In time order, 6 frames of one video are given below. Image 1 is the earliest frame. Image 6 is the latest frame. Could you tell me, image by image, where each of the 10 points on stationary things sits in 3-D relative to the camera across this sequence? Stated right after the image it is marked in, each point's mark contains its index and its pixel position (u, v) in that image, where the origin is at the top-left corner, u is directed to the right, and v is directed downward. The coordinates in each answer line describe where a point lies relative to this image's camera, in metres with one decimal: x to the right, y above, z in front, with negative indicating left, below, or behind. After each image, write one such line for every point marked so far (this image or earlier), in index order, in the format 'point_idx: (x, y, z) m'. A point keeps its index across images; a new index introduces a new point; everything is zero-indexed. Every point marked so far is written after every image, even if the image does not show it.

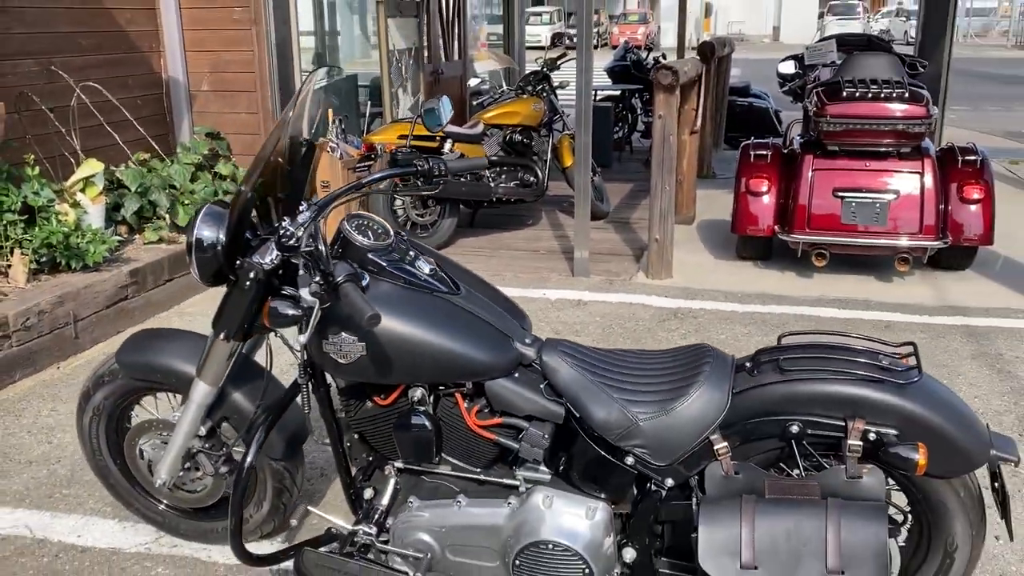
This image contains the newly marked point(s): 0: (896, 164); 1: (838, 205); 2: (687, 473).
0: (+2.3, +0.7, +5.8) m
1: (+2.0, +0.5, +5.8) m
2: (+0.4, -0.5, +2.3) m
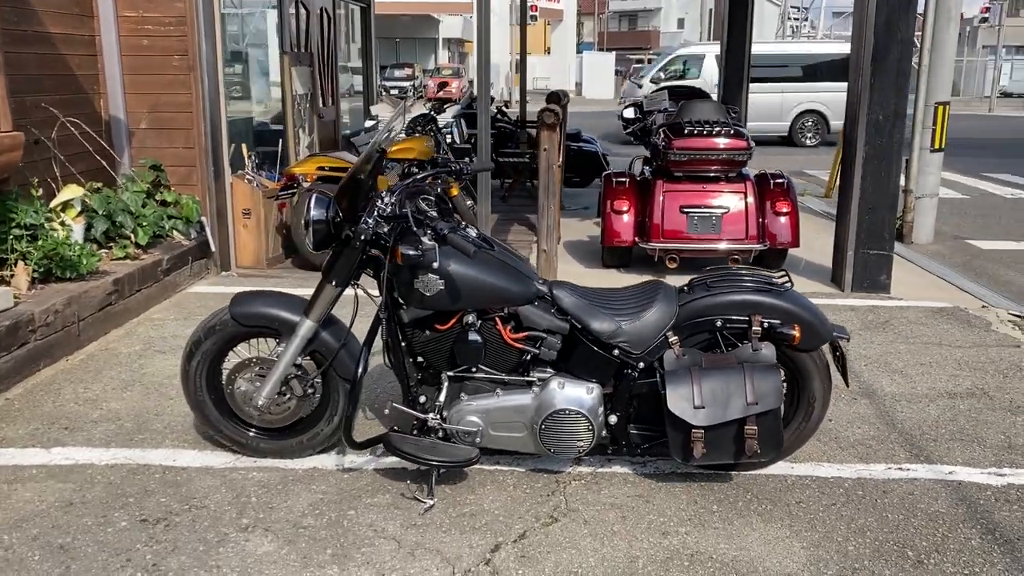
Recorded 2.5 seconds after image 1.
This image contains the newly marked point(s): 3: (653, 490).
0: (+1.7, +0.8, +7.4) m
1: (+1.3, +0.5, +7.4) m
2: (+0.5, -0.3, +3.6) m
3: (+0.6, -0.8, +3.7) m
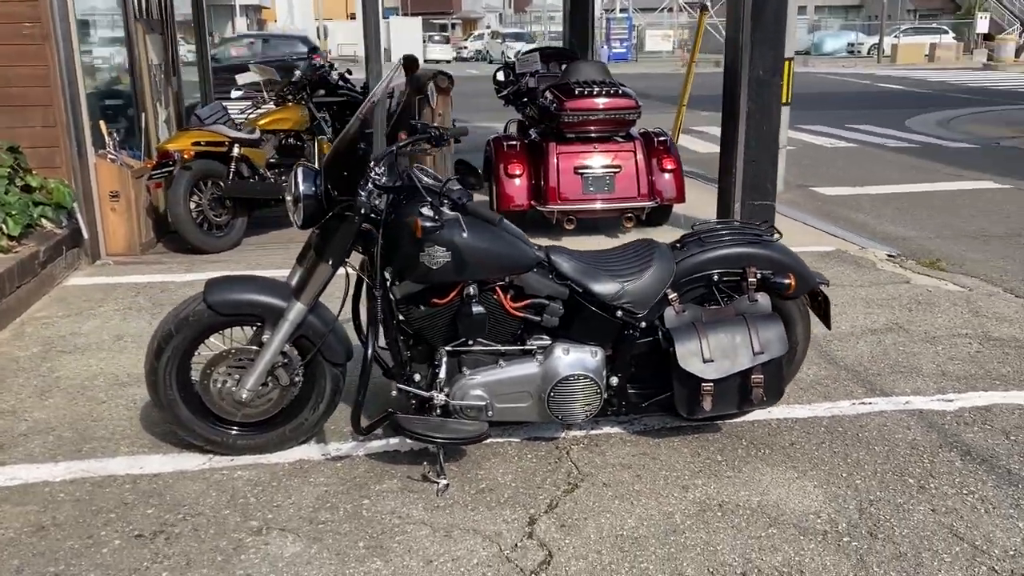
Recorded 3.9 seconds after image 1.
0: (+0.8, +1.1, +7.5) m
1: (+0.5, +0.8, +7.4) m
2: (+0.5, -0.1, +3.6) m
3: (+0.6, -0.6, +3.8) m
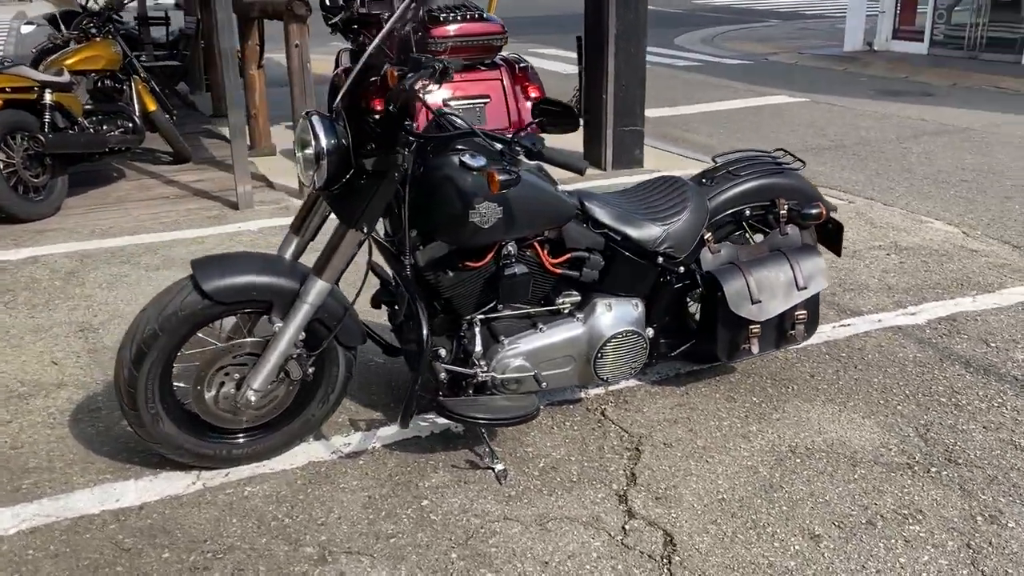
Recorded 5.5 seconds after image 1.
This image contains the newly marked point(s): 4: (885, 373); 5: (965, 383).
0: (-0.2, +1.6, +7.1) m
1: (-0.5, +1.3, +7.0) m
2: (+0.6, +0.1, +3.3) m
3: (+0.6, -0.4, +3.6) m
4: (+1.5, -0.3, +3.7) m
5: (+1.7, -0.4, +3.6) m
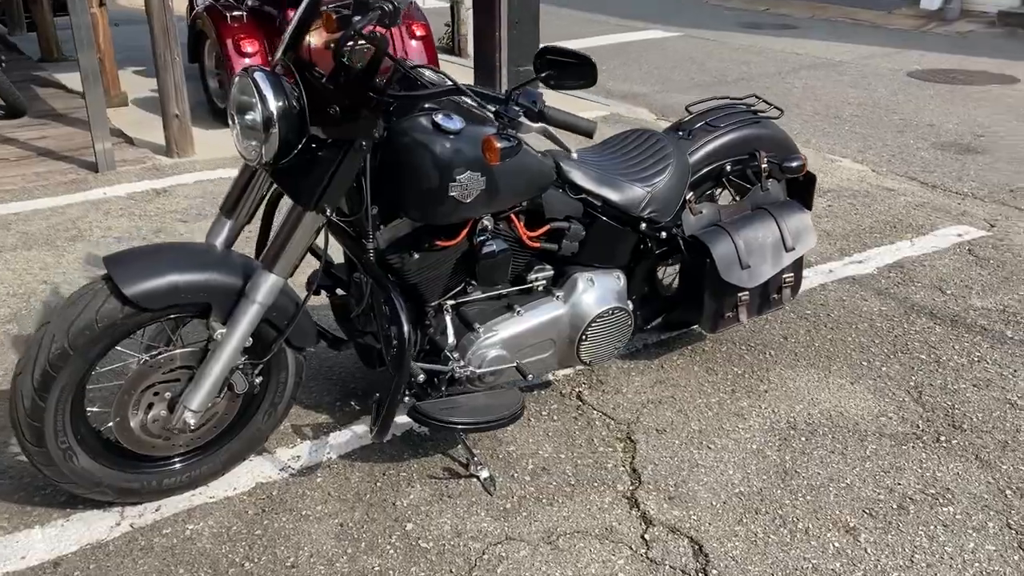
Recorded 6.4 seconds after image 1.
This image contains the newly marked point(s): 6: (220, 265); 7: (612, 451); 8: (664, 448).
0: (-1.0, +1.9, +6.5) m
1: (-1.2, +1.5, +6.3) m
2: (+0.5, +0.2, +3.0) m
3: (+0.5, -0.3, +3.3) m
4: (+1.3, -0.2, +3.6) m
5: (+1.6, -0.2, +3.5) m
6: (-0.7, +0.1, +2.3) m
7: (+0.3, -0.5, +2.8) m
8: (+0.4, -0.5, +2.8) m
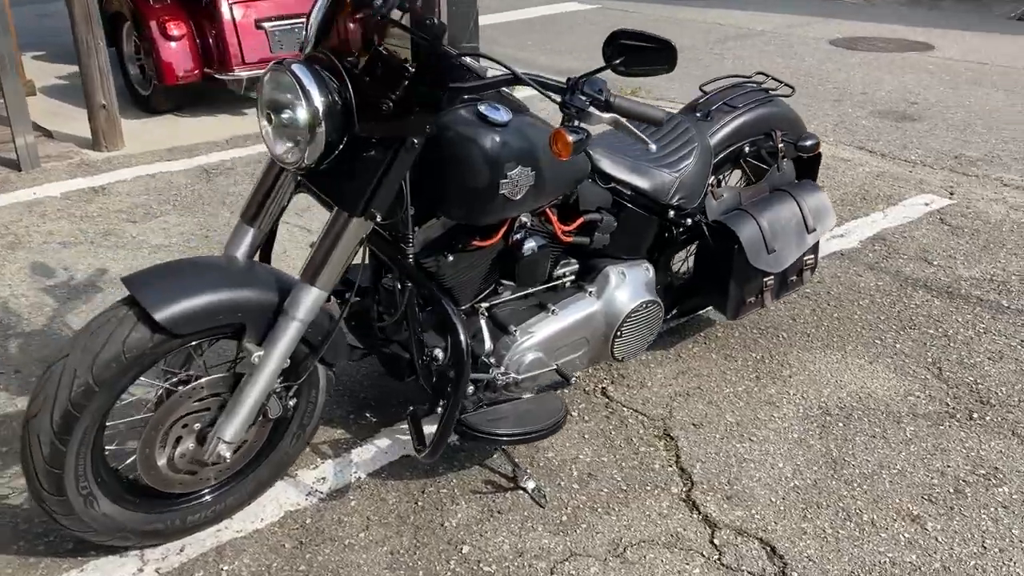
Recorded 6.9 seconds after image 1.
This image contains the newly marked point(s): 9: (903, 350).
0: (-1.4, +1.9, +6.2) m
1: (-1.6, +1.6, +6.0) m
2: (+0.5, +0.2, +2.9) m
3: (+0.6, -0.2, +3.2) m
4: (+1.3, -0.1, +3.5) m
5: (+1.6, -0.1, +3.5) m
6: (-0.6, 0.0, +2.1) m
7: (+0.4, -0.5, +2.7) m
8: (+0.5, -0.4, +2.7) m
9: (+1.3, -0.2, +3.2) m
